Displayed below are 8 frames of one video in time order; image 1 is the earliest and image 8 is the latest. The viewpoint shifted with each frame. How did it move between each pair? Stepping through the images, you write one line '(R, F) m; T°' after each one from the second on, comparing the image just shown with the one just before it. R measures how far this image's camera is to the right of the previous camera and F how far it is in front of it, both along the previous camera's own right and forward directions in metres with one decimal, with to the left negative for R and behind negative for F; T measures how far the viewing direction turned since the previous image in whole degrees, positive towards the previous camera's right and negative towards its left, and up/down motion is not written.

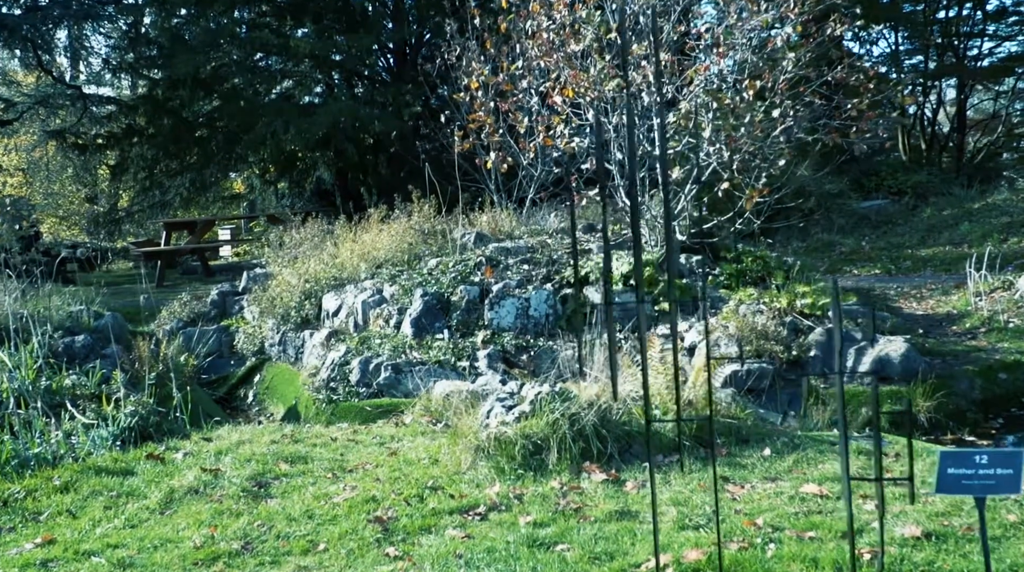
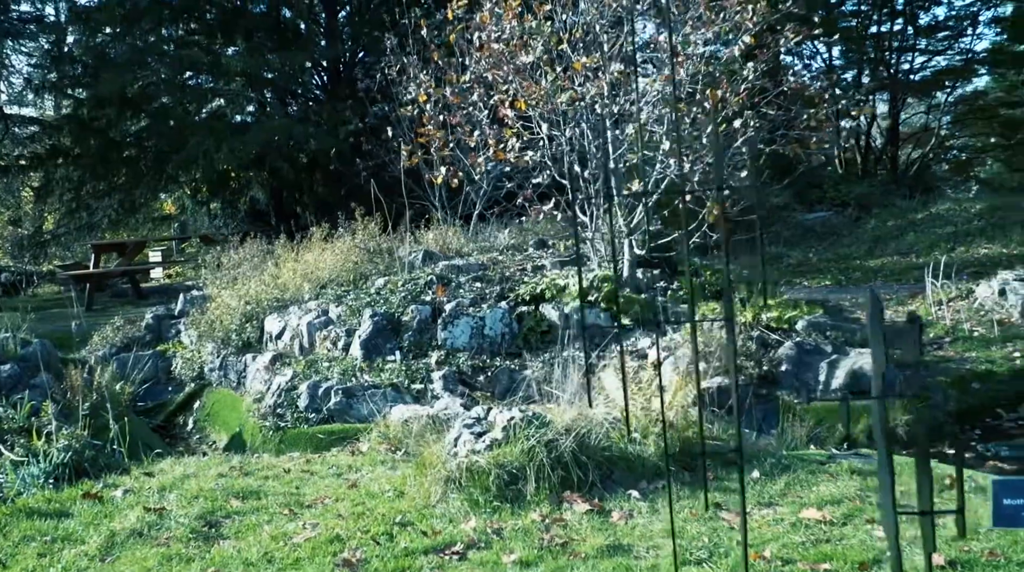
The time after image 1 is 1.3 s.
(-0.2, +0.5) m; +3°
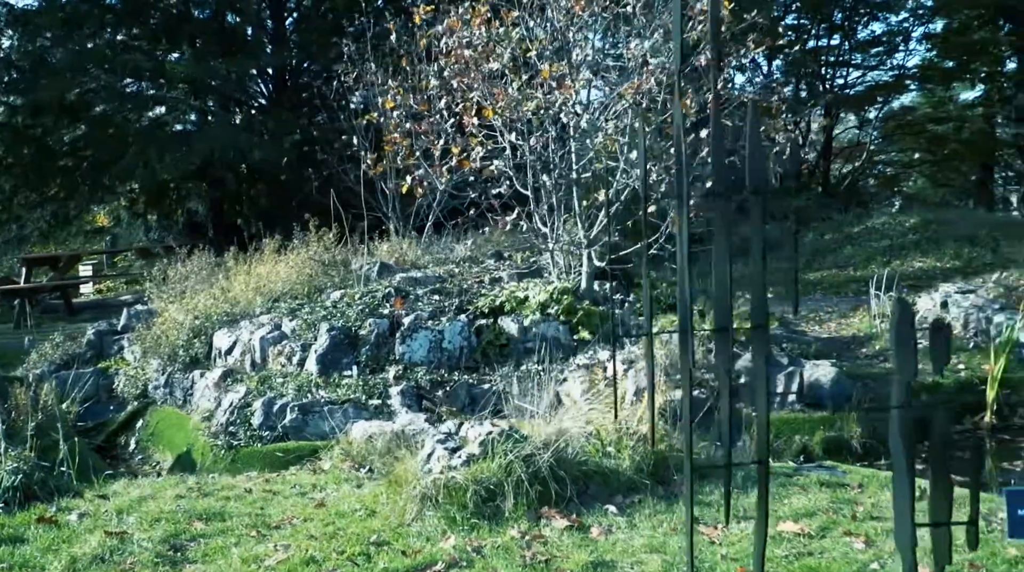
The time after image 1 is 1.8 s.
(-0.3, +0.1) m; +3°
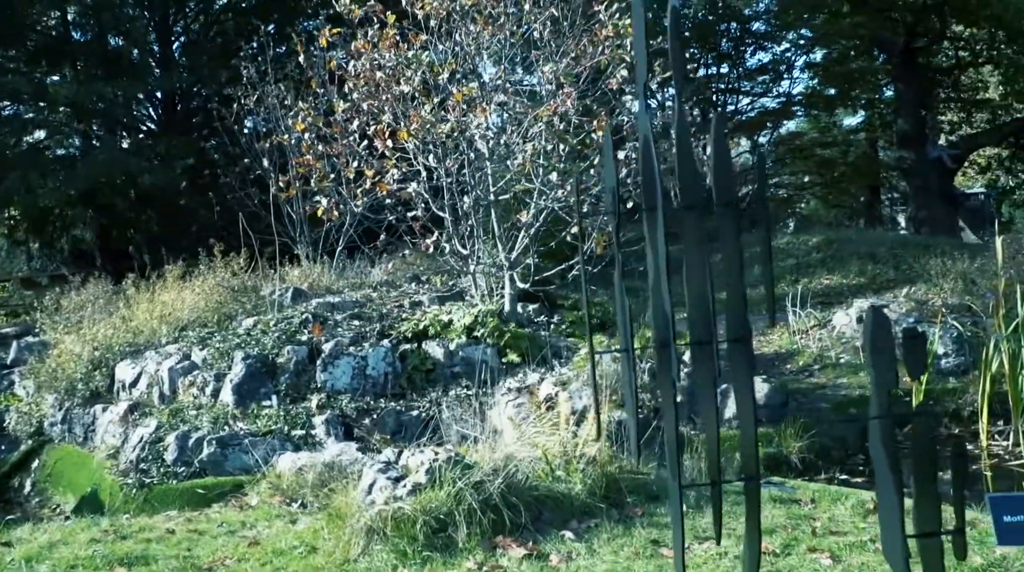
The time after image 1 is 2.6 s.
(-0.3, +0.3) m; +5°
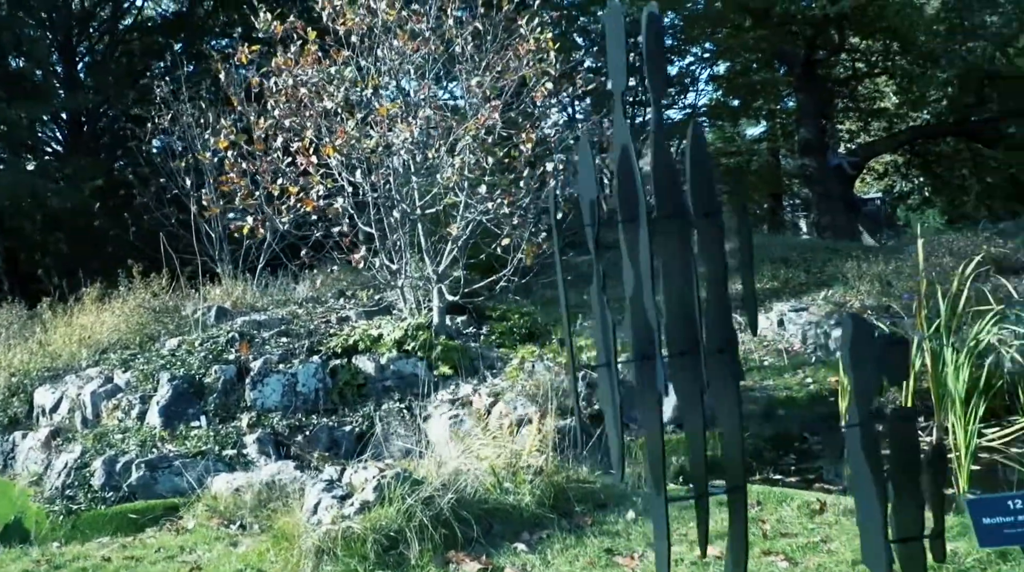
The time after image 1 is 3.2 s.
(-0.2, +0.1) m; +4°
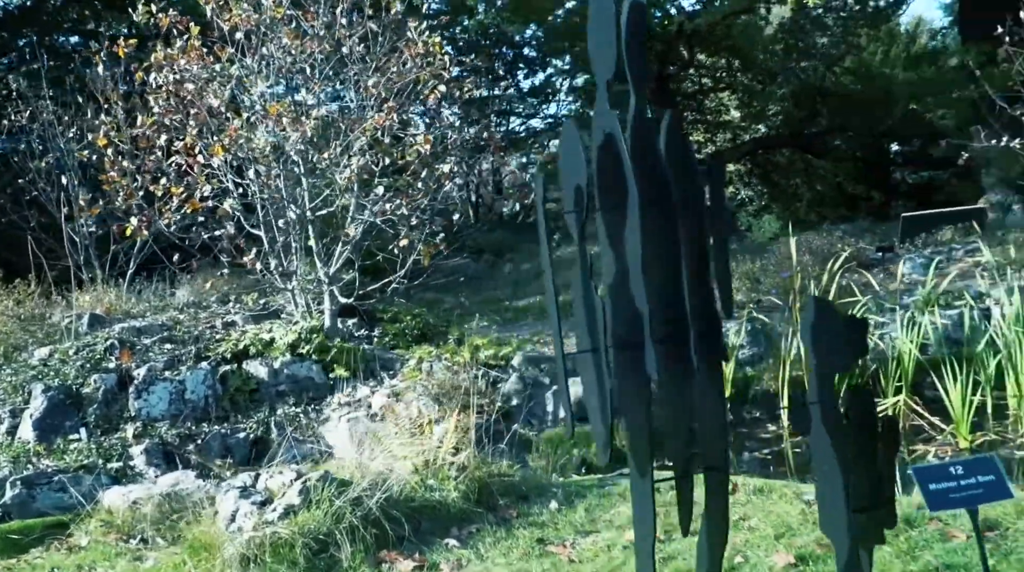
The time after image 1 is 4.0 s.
(-0.4, +0.1) m; +8°
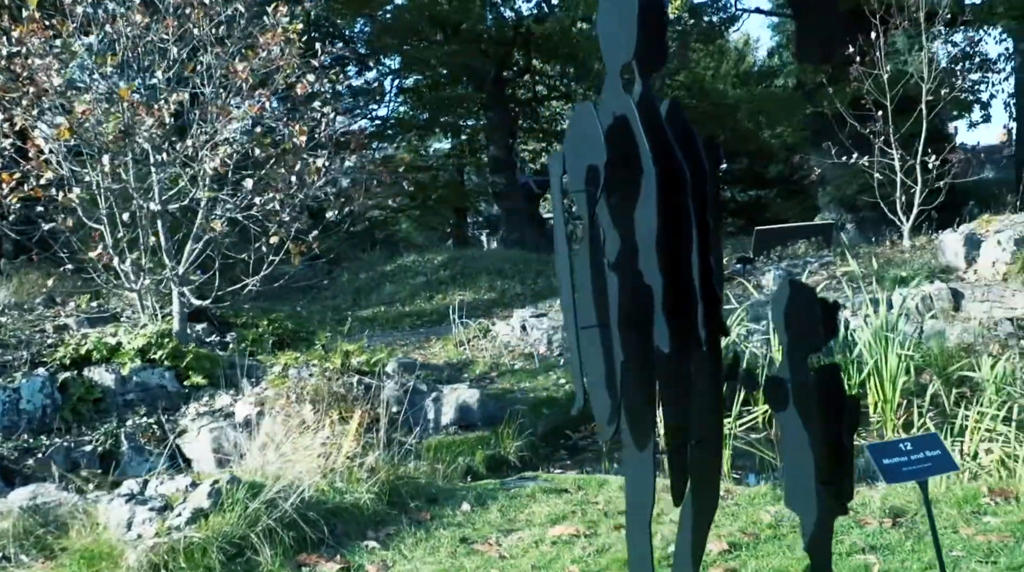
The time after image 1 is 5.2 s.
(-0.8, +0.2) m; +12°
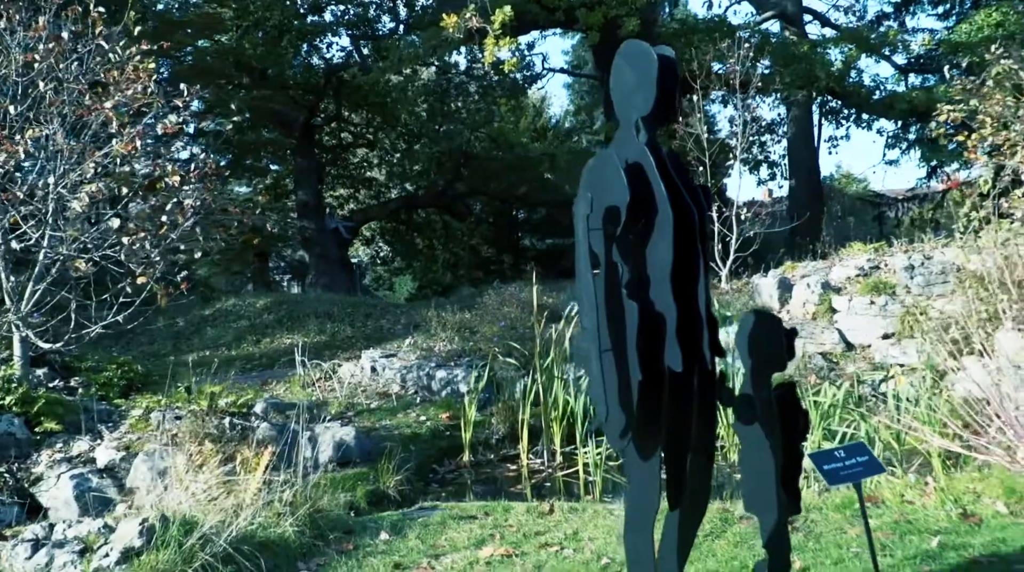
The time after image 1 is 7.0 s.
(-1.1, -0.2) m; +14°
